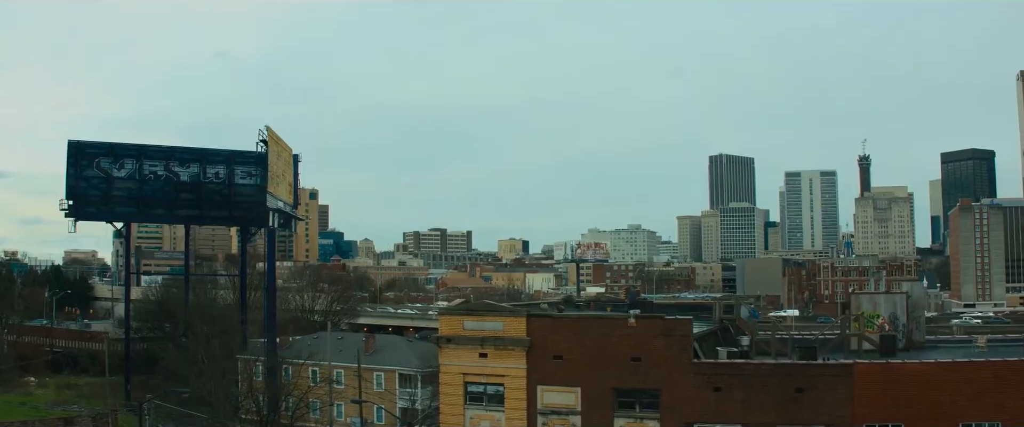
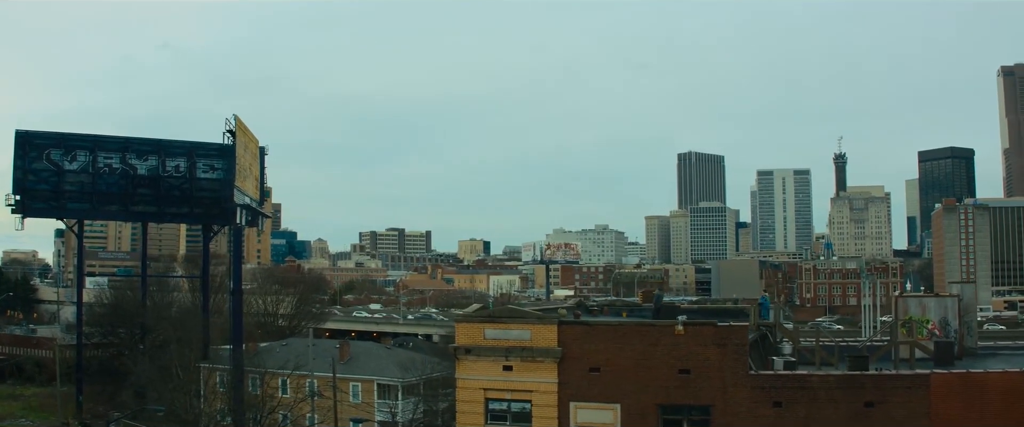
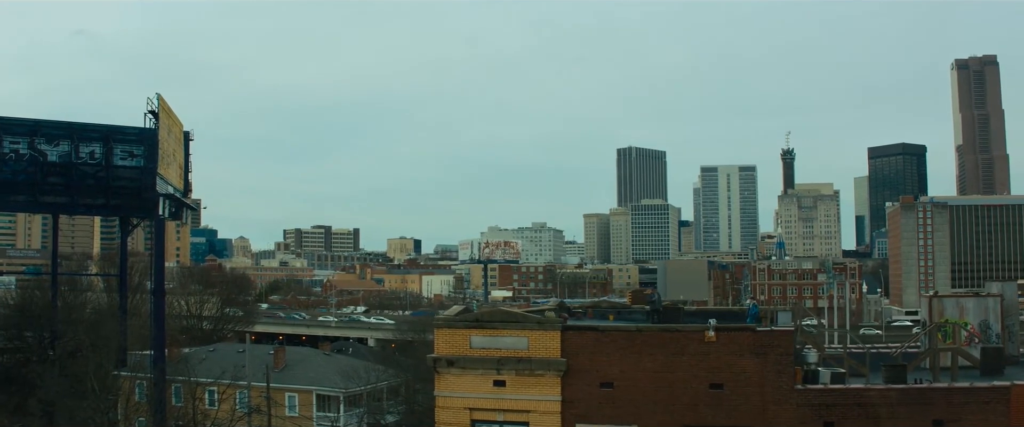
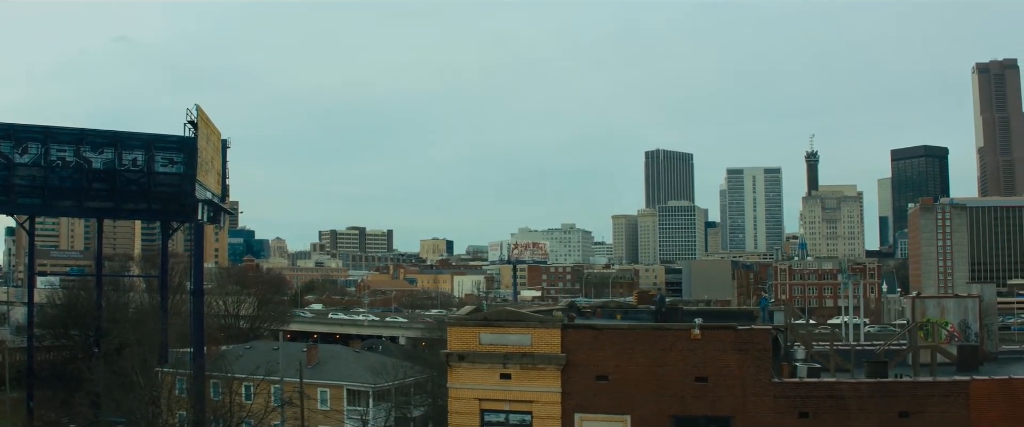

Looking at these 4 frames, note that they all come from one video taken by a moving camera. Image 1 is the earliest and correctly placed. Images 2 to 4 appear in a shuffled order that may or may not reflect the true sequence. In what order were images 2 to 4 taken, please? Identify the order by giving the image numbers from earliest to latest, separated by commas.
2, 4, 3
